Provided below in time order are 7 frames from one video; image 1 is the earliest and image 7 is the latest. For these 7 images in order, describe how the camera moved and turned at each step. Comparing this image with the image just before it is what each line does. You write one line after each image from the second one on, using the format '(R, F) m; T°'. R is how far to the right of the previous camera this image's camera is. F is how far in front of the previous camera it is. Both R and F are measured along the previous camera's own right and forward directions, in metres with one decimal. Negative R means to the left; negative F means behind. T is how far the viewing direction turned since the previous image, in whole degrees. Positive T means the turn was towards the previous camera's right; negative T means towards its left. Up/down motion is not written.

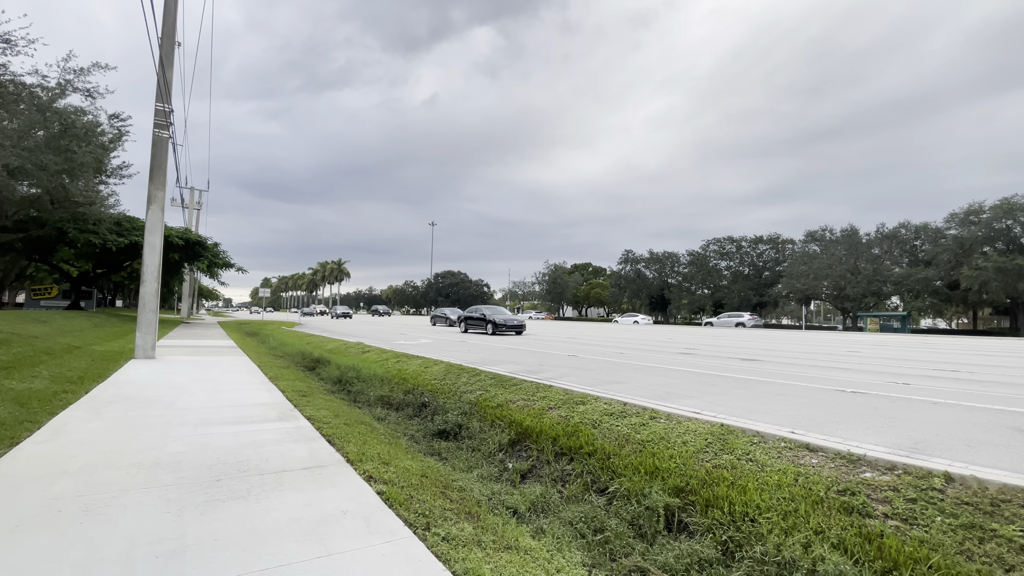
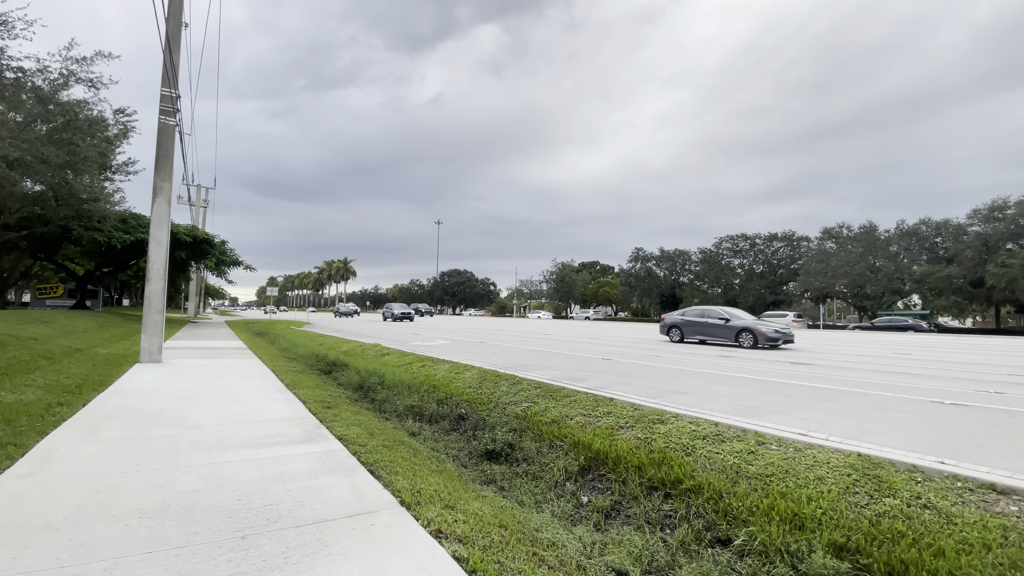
(-0.6, +0.9) m; -1°
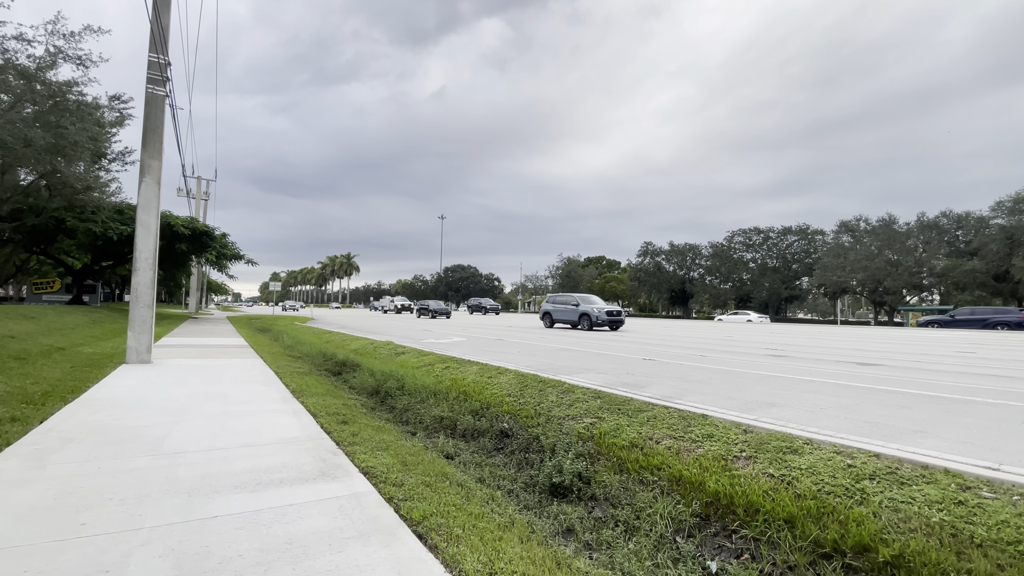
(-0.6, +1.3) m; 0°
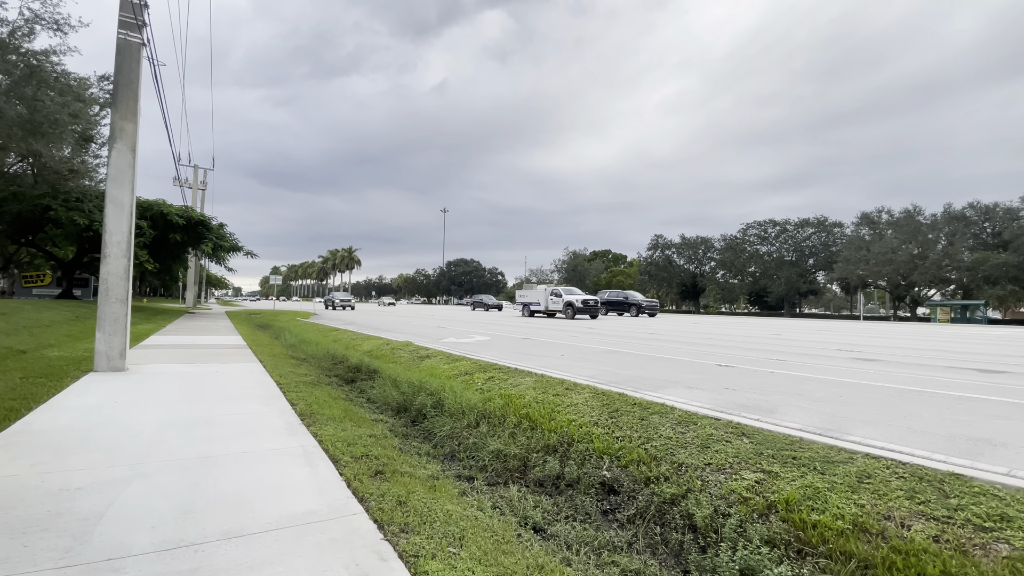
(-0.9, +1.9) m; 0°
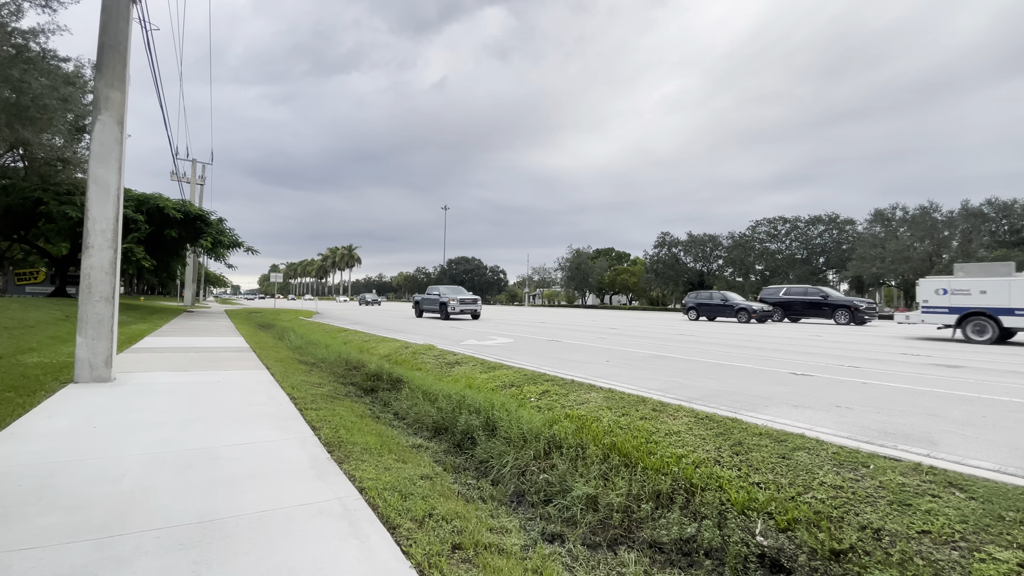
(-0.7, +1.2) m; 0°
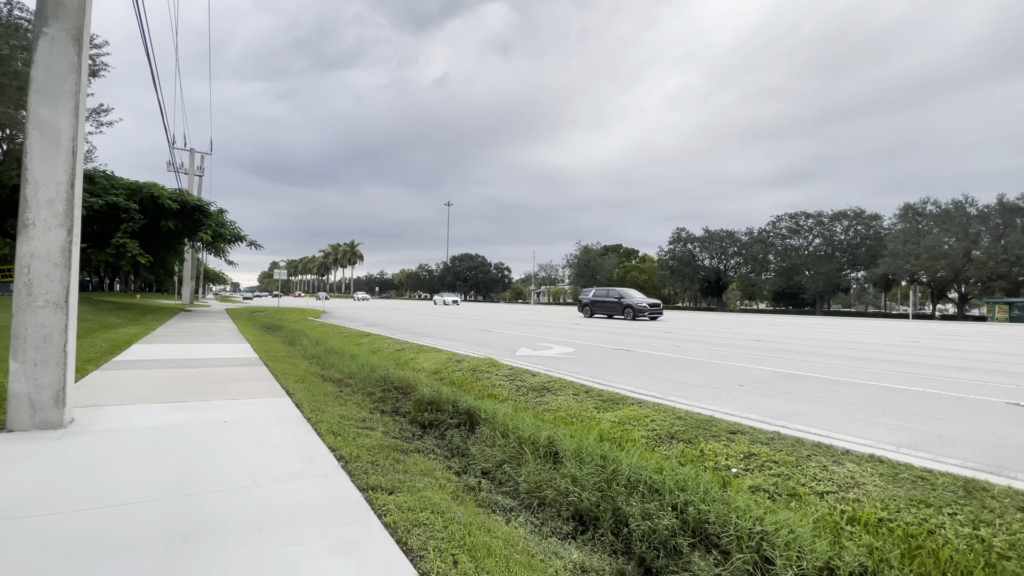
(-1.4, +2.3) m; 0°
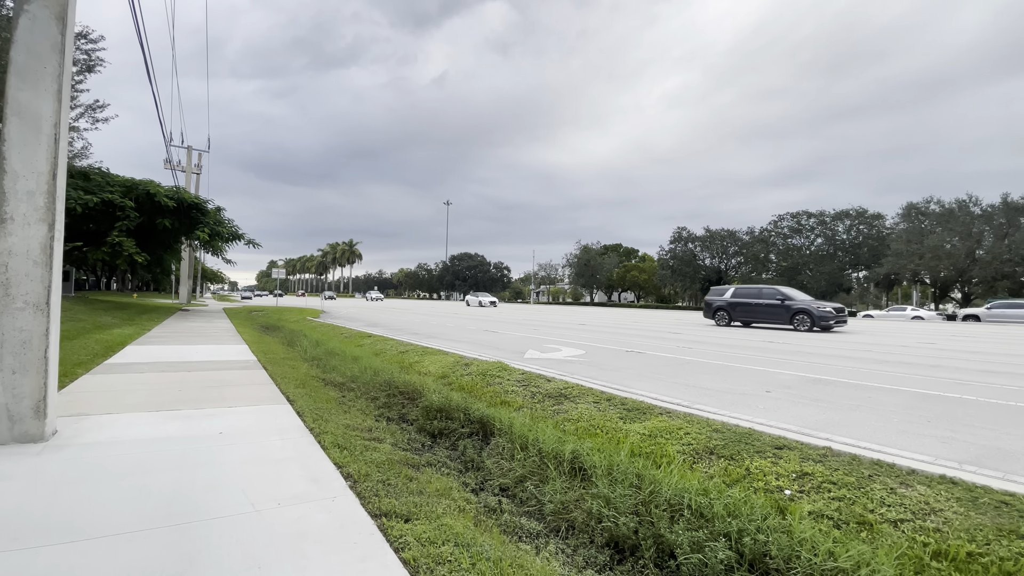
(-0.2, +0.4) m; 0°
